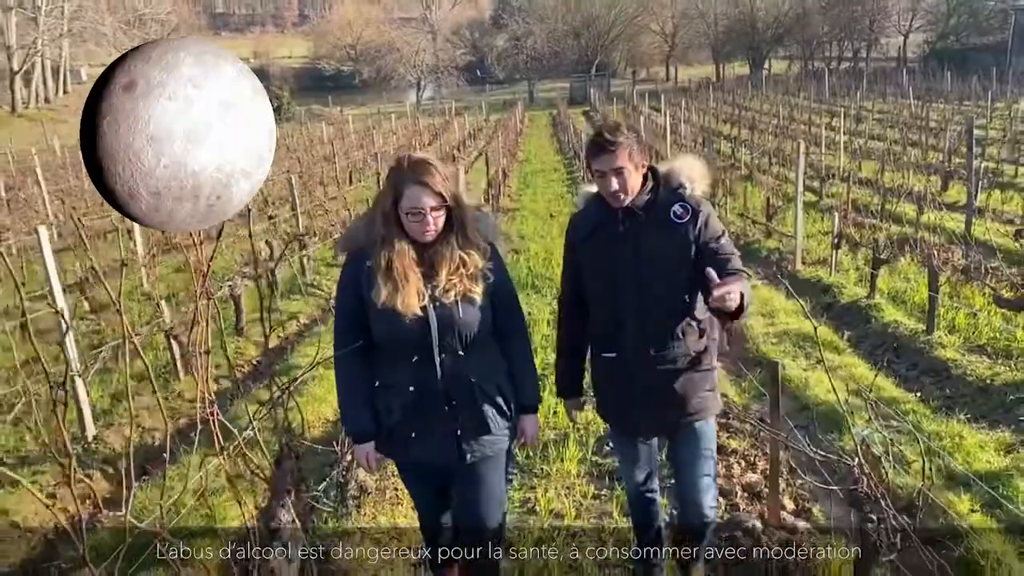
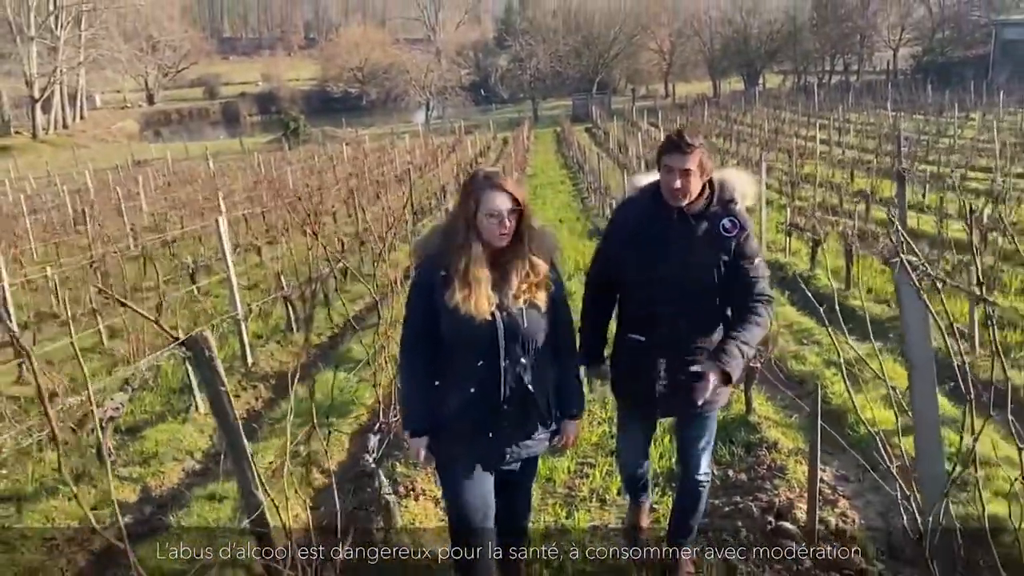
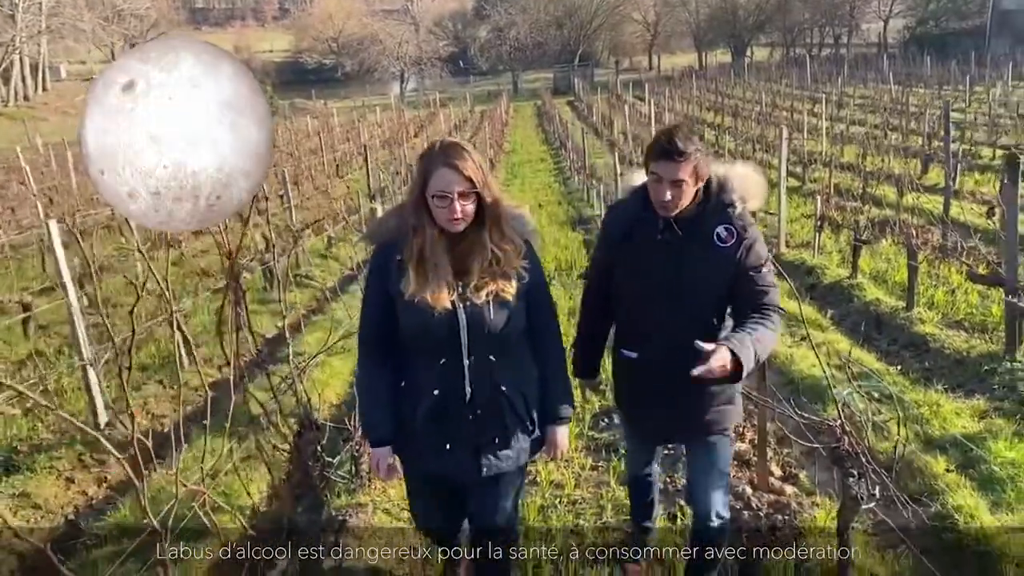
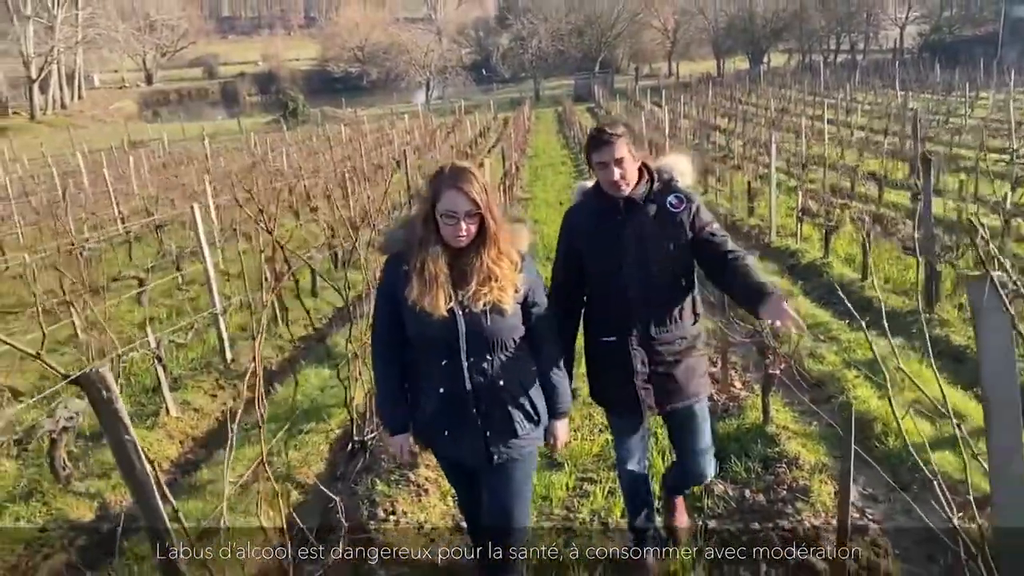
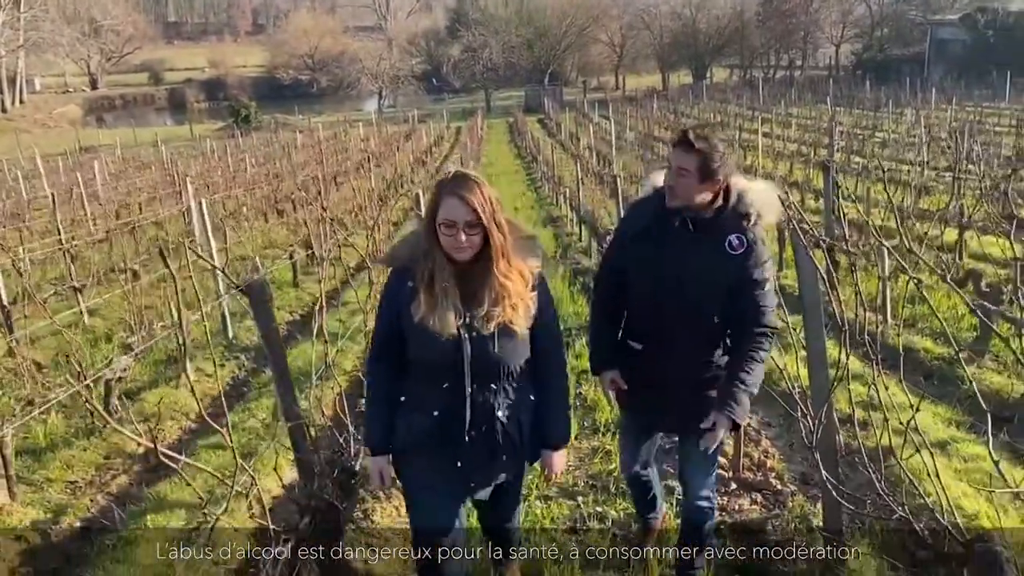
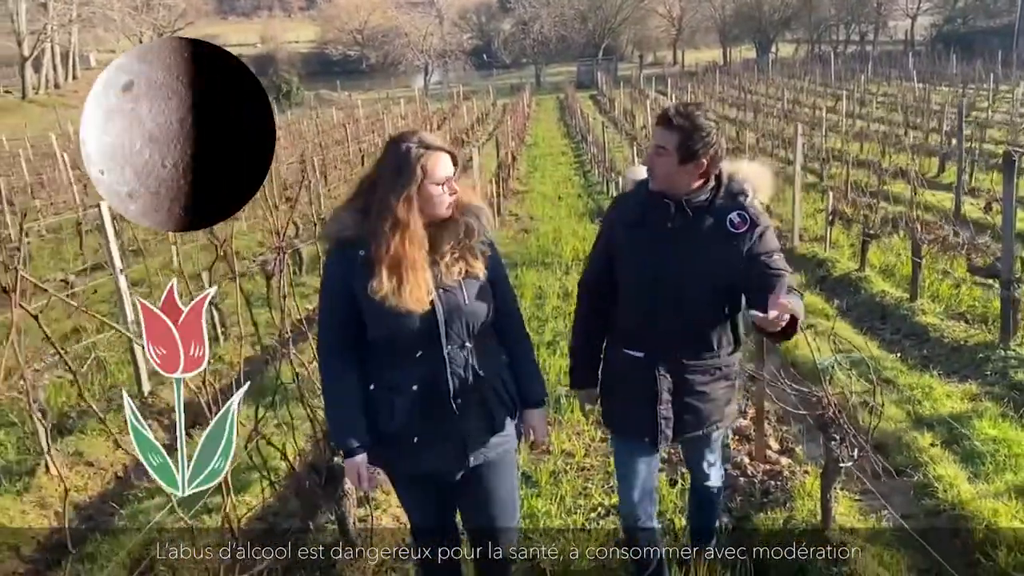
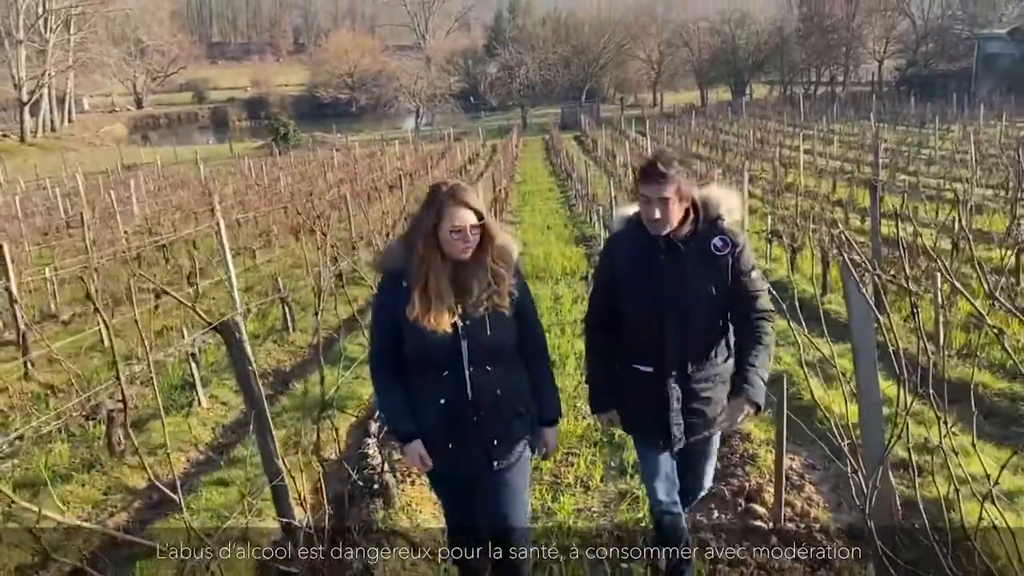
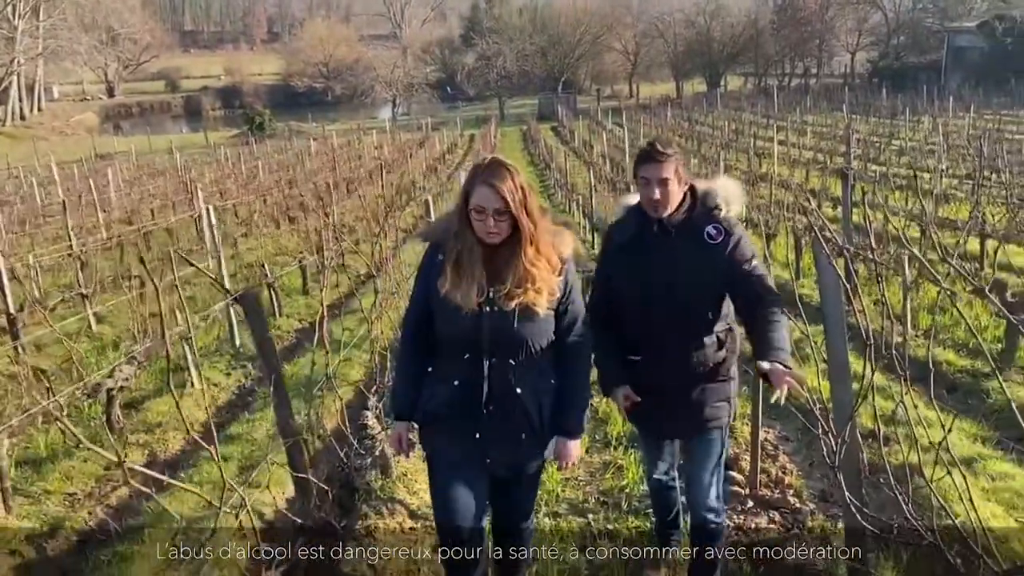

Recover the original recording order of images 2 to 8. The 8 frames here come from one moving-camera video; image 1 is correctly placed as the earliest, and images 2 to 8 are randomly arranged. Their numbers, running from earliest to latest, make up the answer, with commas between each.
3, 6, 4, 2, 7, 8, 5
